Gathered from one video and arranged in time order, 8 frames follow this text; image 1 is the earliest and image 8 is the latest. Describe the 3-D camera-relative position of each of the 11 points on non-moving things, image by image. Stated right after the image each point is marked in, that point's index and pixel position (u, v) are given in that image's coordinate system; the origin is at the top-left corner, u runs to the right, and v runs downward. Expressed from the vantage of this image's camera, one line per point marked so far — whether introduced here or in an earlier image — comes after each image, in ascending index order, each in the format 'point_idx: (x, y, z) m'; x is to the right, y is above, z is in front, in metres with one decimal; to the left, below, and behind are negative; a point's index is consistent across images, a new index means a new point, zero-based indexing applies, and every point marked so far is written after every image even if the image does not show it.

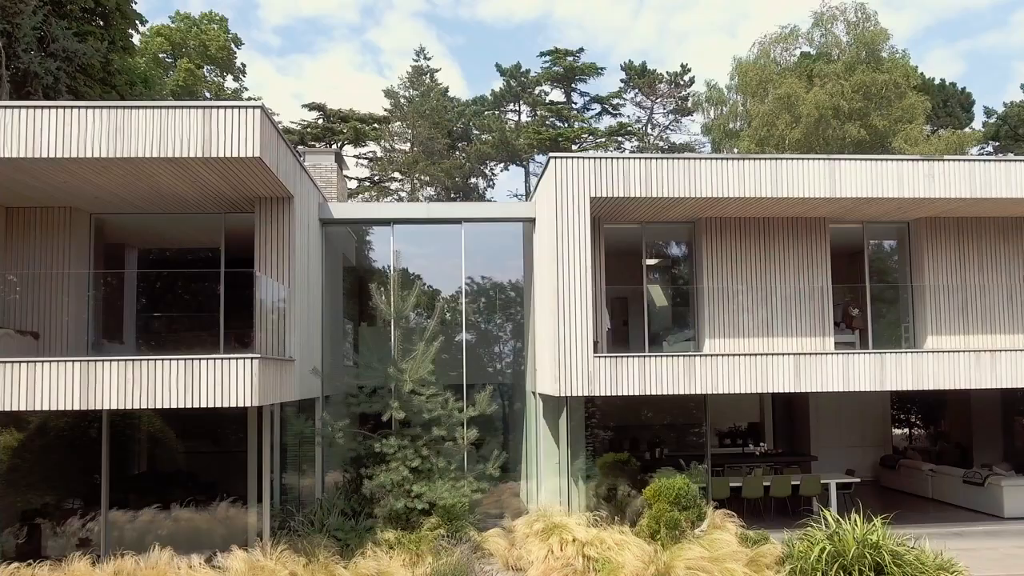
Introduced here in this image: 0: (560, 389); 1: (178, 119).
0: (+1.1, -2.2, +11.4) m
1: (-5.8, +3.0, +9.4) m
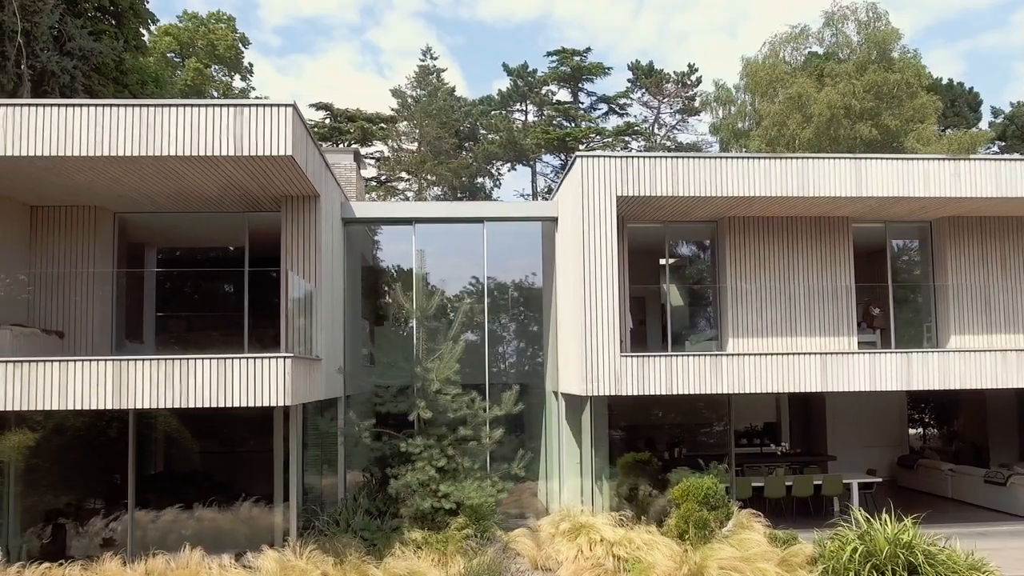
0: (+1.6, -2.2, +11.4) m
1: (-5.2, +3.0, +9.4) m
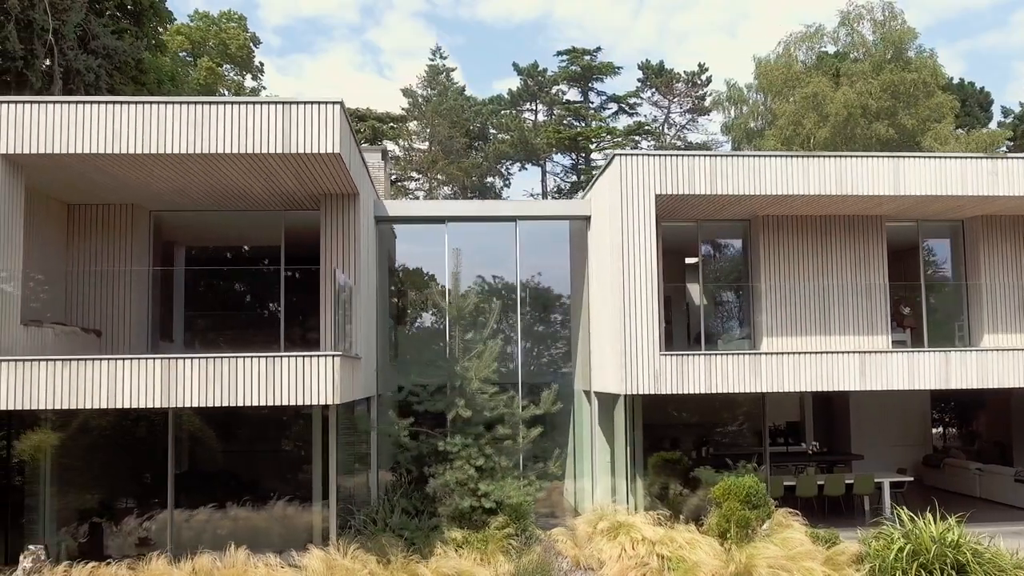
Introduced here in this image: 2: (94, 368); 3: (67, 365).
0: (+2.4, -2.1, +11.4) m
1: (-4.4, +3.0, +9.3) m
2: (-7.2, -1.4, +9.3) m
3: (-7.6, -1.3, +9.3) m
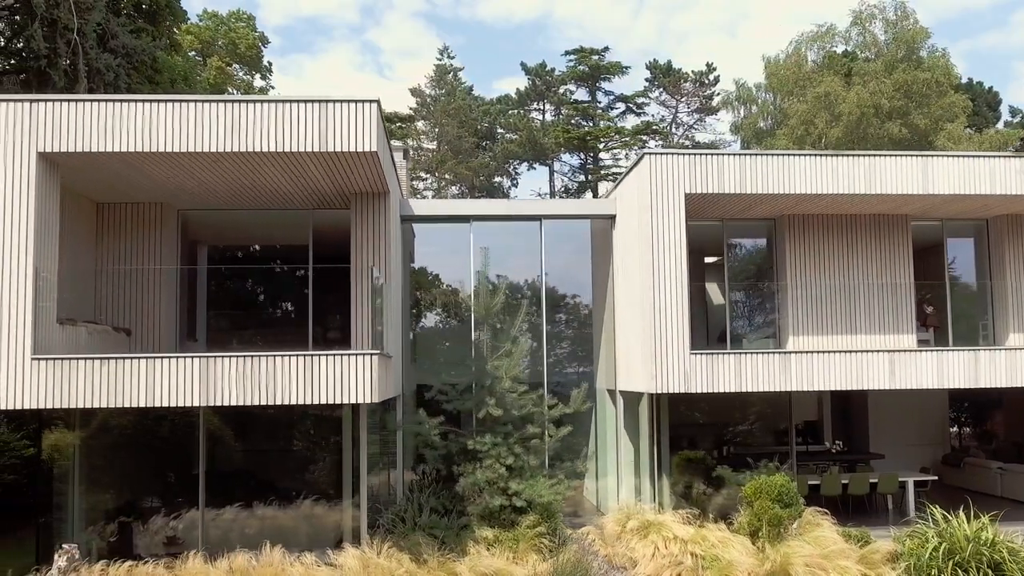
0: (+3.1, -2.1, +11.4) m
1: (-3.8, +3.1, +9.3) m
2: (-6.6, -1.4, +9.3) m
3: (-7.0, -1.3, +9.3) m
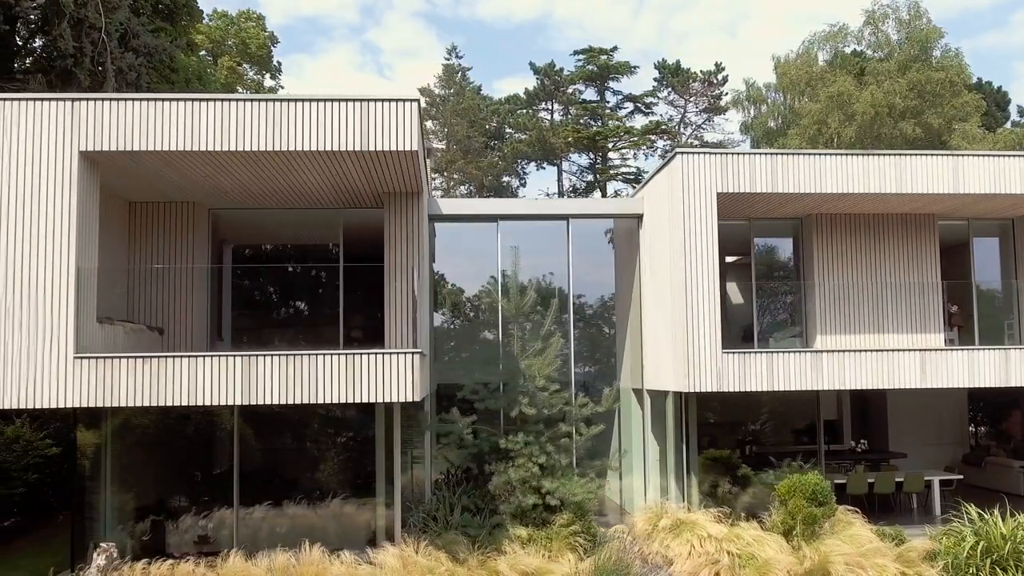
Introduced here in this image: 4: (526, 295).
0: (+3.8, -2.1, +11.4) m
1: (-3.1, +3.1, +9.3) m
2: (-5.9, -1.3, +9.3) m
3: (-6.3, -1.3, +9.3) m
4: (+0.4, -0.2, +13.4) m
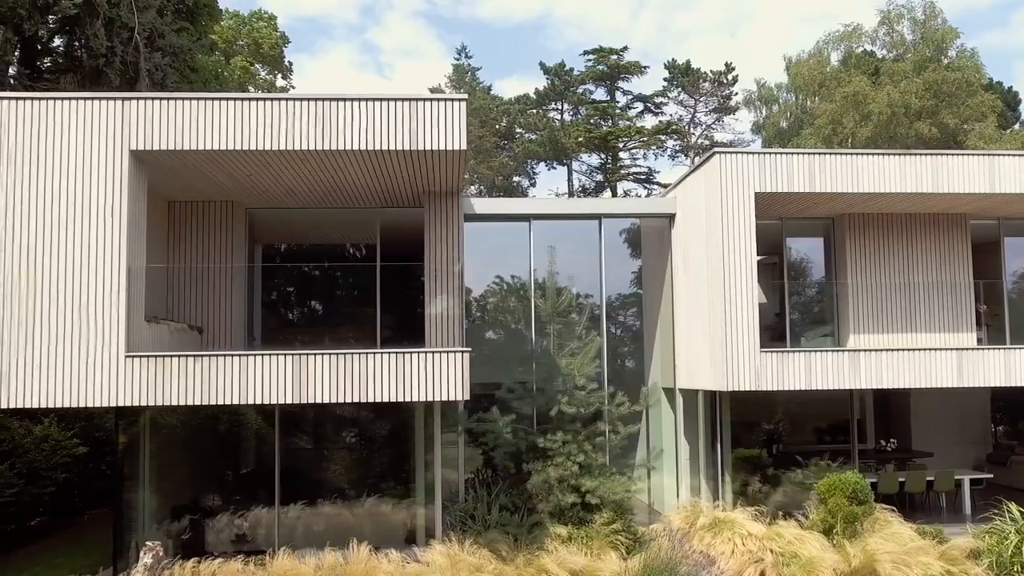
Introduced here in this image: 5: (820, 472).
0: (+4.6, -2.1, +11.4) m
1: (-2.2, +3.1, +9.4) m
2: (-5.0, -1.3, +9.3) m
3: (-5.5, -1.3, +9.3) m
4: (+1.3, -0.2, +13.4) m
5: (+7.6, -4.6, +13.3) m
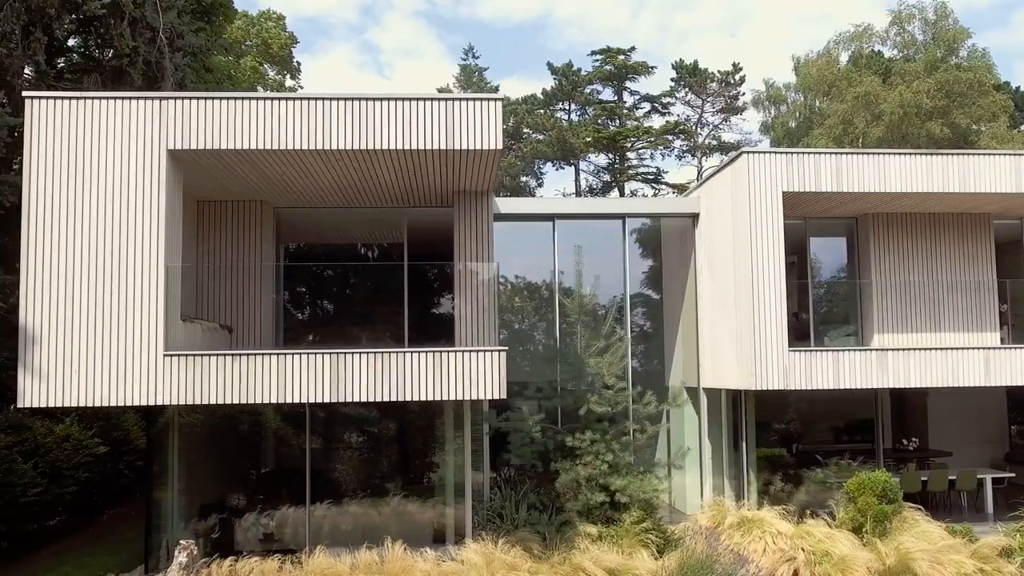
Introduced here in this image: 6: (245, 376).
0: (+5.2, -2.1, +11.4) m
1: (-1.6, +3.1, +9.4) m
2: (-4.4, -1.3, +9.3) m
3: (-4.9, -1.3, +9.3) m
4: (+1.9, -0.2, +13.4) m
5: (+8.2, -4.6, +13.3) m
6: (-4.7, -1.5, +9.3) m
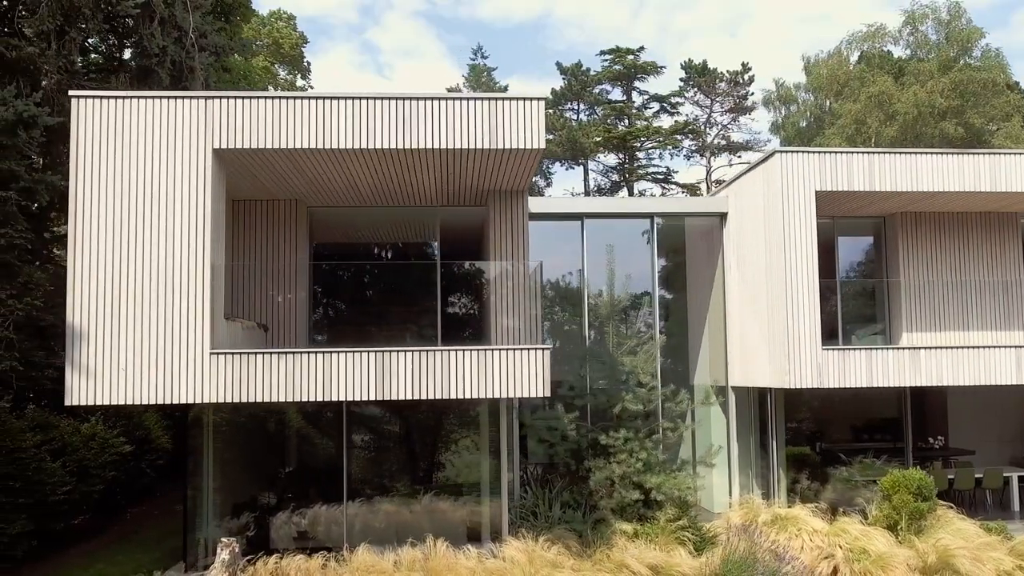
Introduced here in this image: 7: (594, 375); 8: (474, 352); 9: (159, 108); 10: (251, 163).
0: (+6.0, -2.0, +11.5) m
1: (-0.9, +3.1, +9.4) m
2: (-3.7, -1.3, +9.4) m
3: (-4.1, -1.2, +9.4) m
4: (+2.6, -0.1, +13.5) m
5: (+8.9, -4.6, +13.3) m
6: (-3.9, -1.5, +9.3) m
7: (+2.0, -2.1, +12.9) m
8: (-0.8, -1.1, +9.5) m
9: (-6.2, +3.1, +9.3) m
10: (-4.9, +2.3, +9.8) m
